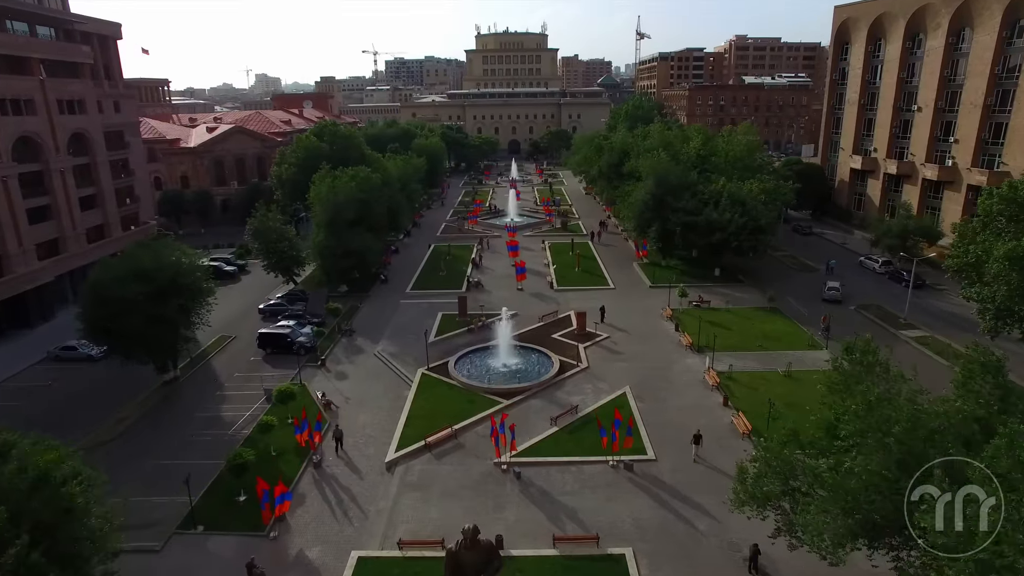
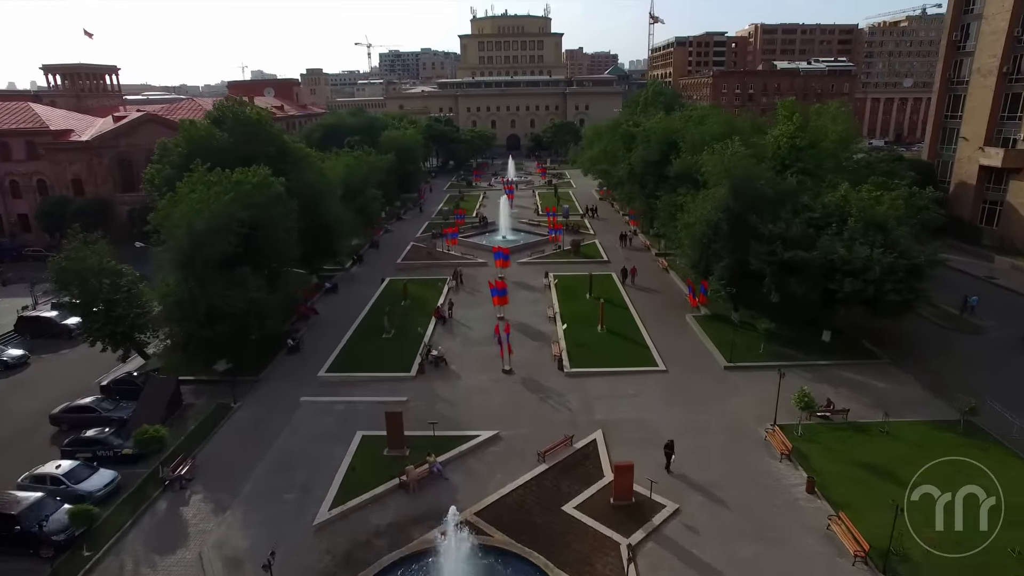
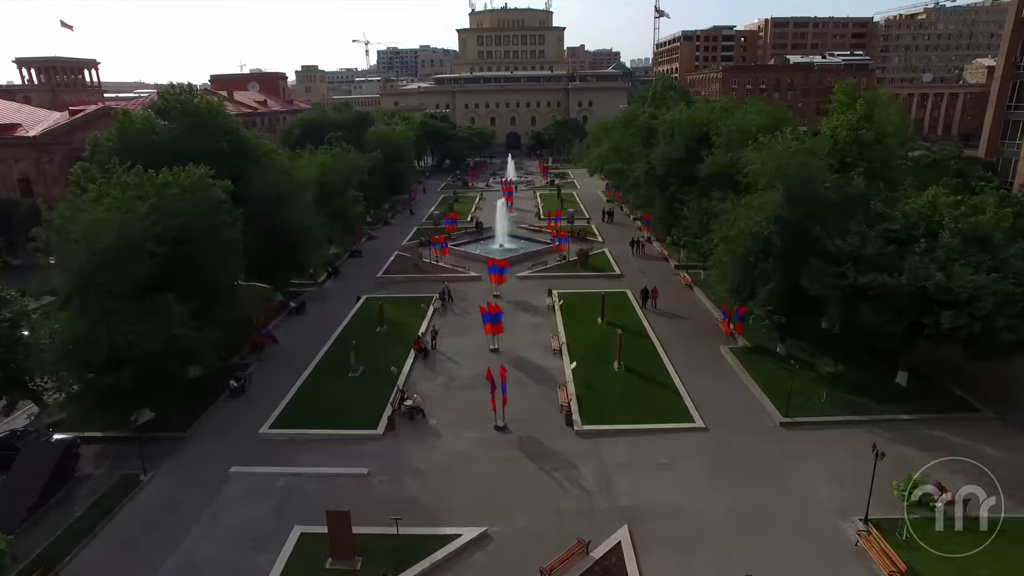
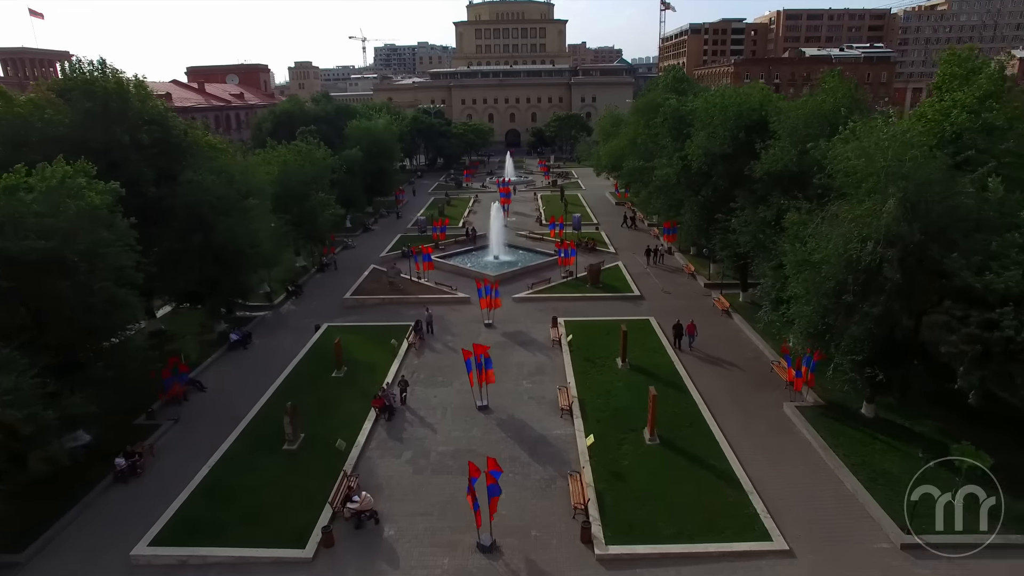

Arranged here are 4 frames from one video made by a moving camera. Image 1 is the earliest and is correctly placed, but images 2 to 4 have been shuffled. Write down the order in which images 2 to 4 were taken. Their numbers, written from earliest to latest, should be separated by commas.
2, 3, 4
